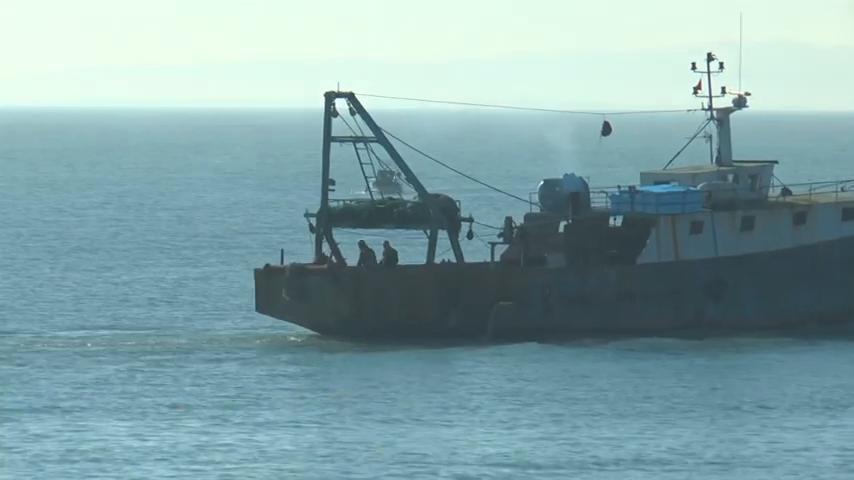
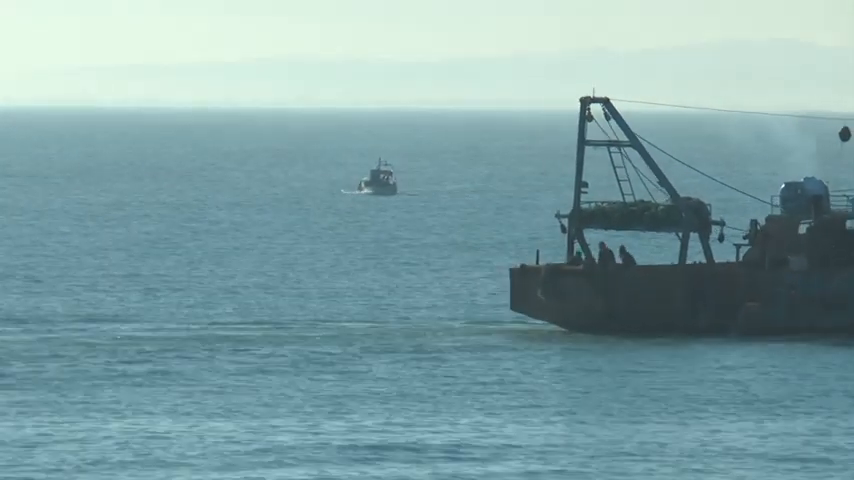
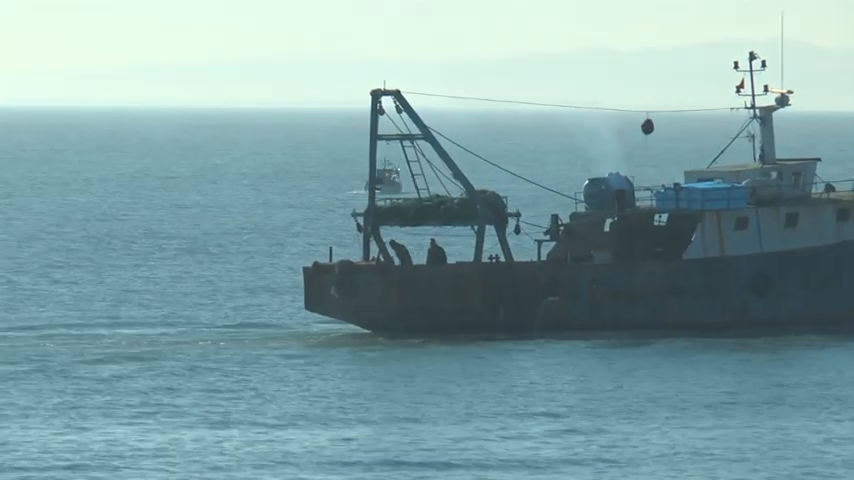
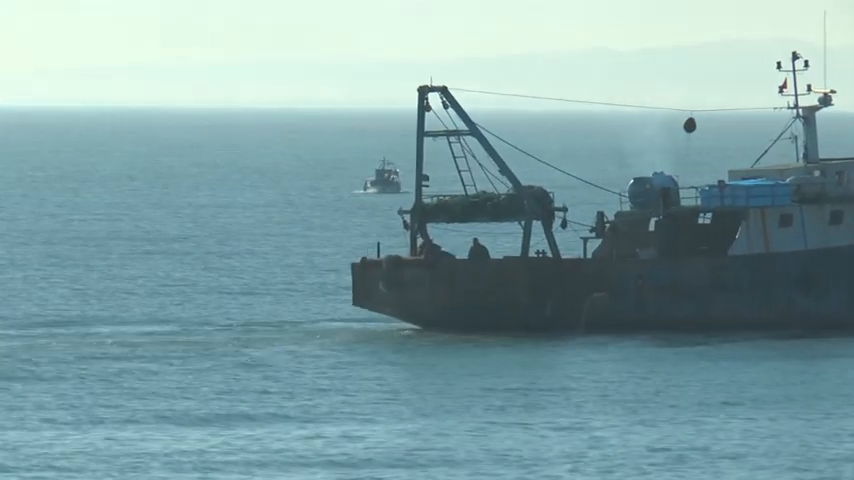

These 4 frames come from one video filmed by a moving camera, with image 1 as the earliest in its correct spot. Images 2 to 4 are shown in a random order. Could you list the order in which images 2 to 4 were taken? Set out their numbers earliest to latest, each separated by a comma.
3, 4, 2
